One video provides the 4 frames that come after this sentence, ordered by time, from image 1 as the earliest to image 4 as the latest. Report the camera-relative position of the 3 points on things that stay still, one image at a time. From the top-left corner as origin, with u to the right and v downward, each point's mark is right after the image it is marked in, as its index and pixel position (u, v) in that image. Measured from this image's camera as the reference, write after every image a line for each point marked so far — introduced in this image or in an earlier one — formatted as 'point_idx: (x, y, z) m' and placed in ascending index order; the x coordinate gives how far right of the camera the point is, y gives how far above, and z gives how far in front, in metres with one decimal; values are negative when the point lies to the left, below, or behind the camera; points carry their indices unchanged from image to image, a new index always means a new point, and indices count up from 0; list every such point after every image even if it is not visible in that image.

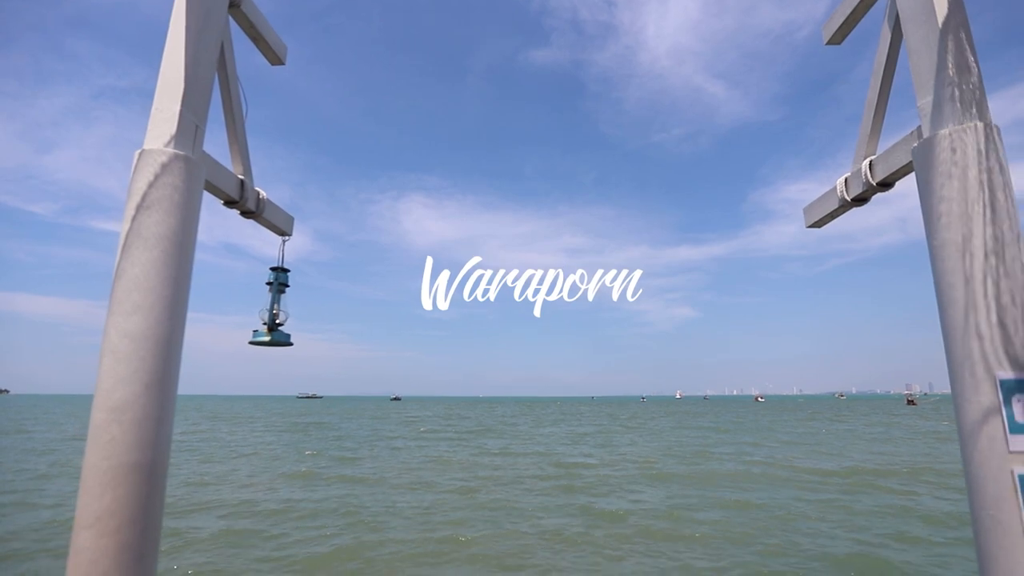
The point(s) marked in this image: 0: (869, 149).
0: (+3.5, +1.3, +5.4) m
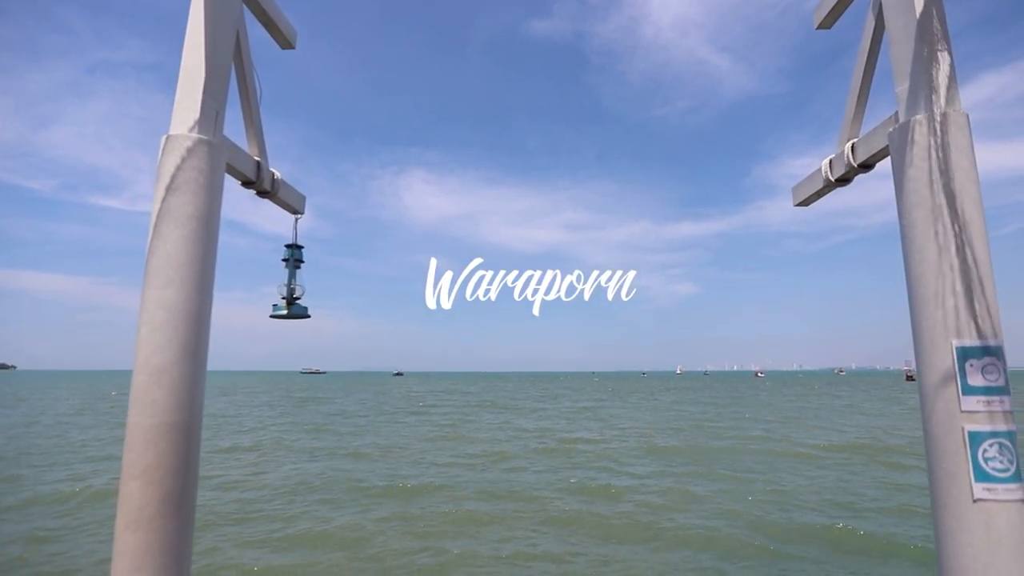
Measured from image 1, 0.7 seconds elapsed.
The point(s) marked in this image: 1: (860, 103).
0: (+3.5, +1.6, +5.8) m
1: (+3.4, +1.8, +5.6) m
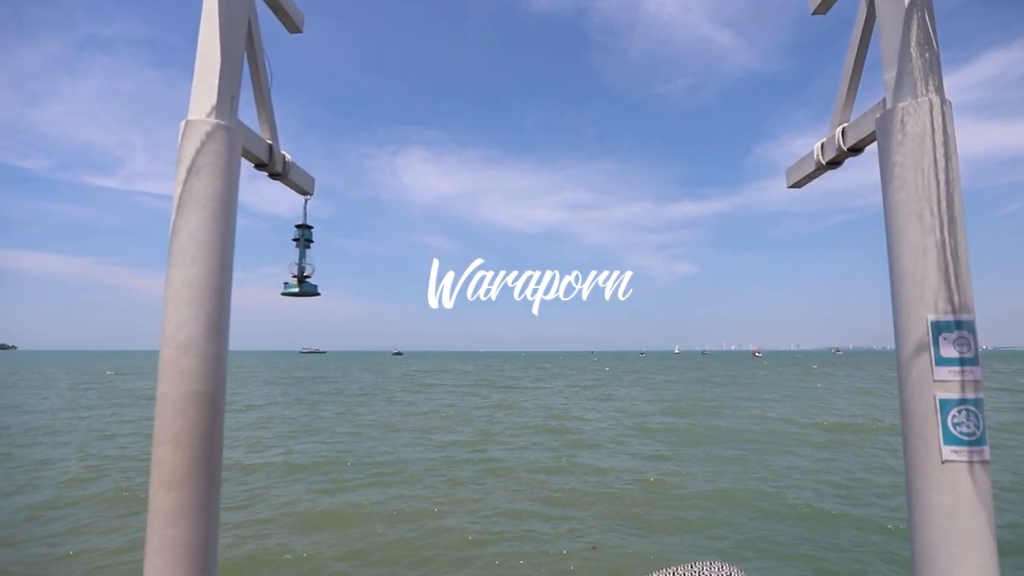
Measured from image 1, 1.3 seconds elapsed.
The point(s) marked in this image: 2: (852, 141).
0: (+3.5, +1.8, +6.0) m
1: (+3.5, +2.0, +5.8) m
2: (+3.4, +1.5, +5.6) m
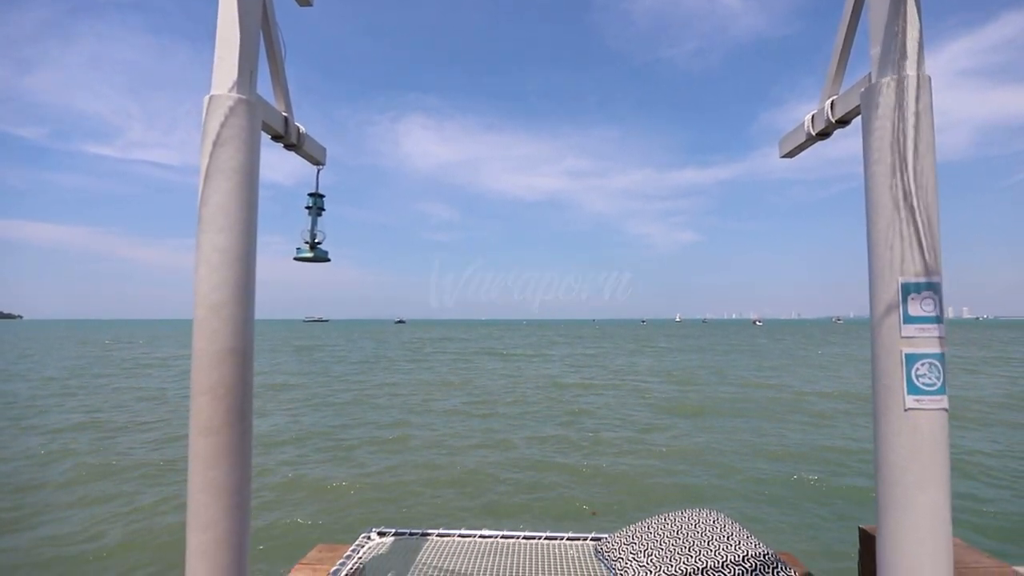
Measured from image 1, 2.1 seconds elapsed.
0: (+3.6, +2.2, +6.3) m
1: (+3.5, +2.4, +6.1) m
2: (+3.4, +1.8, +5.9) m
